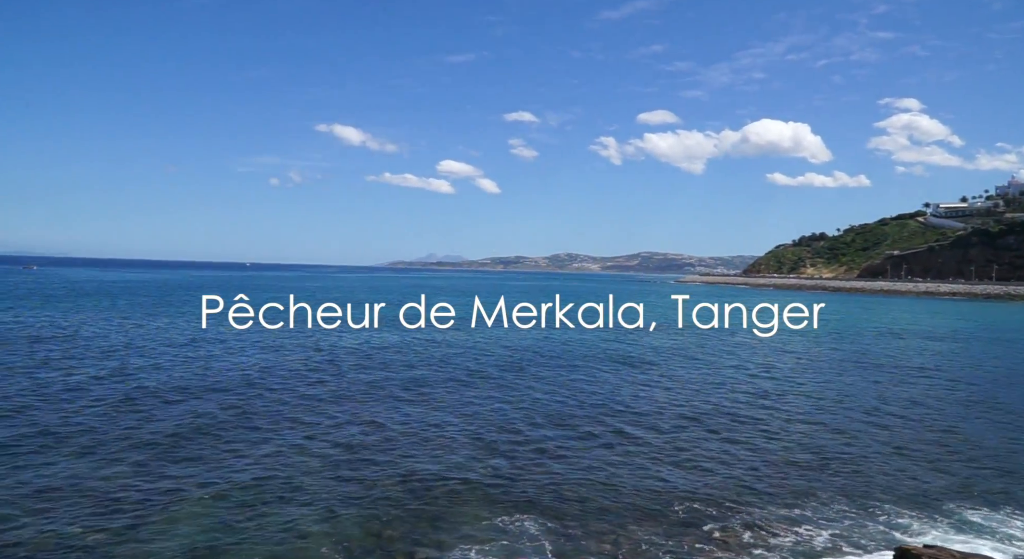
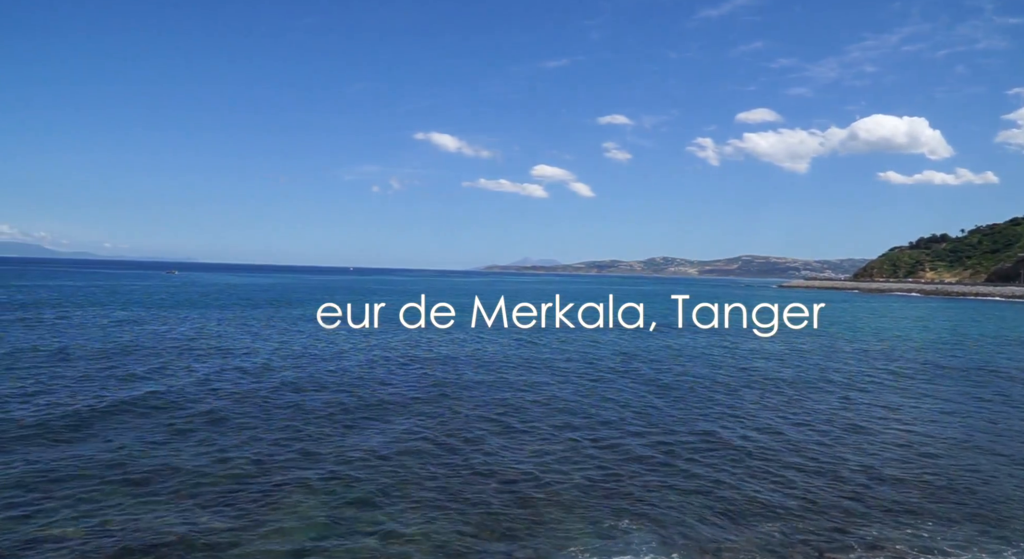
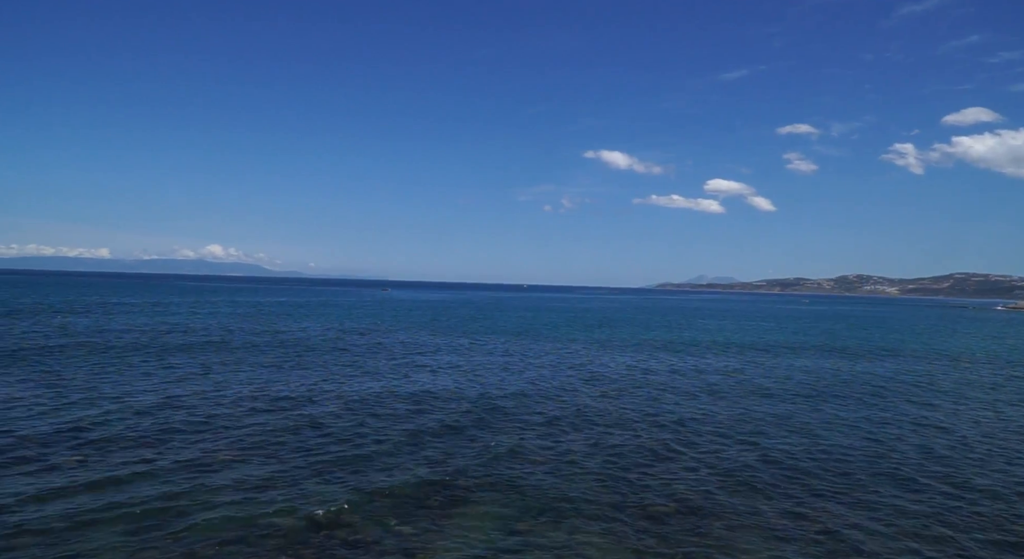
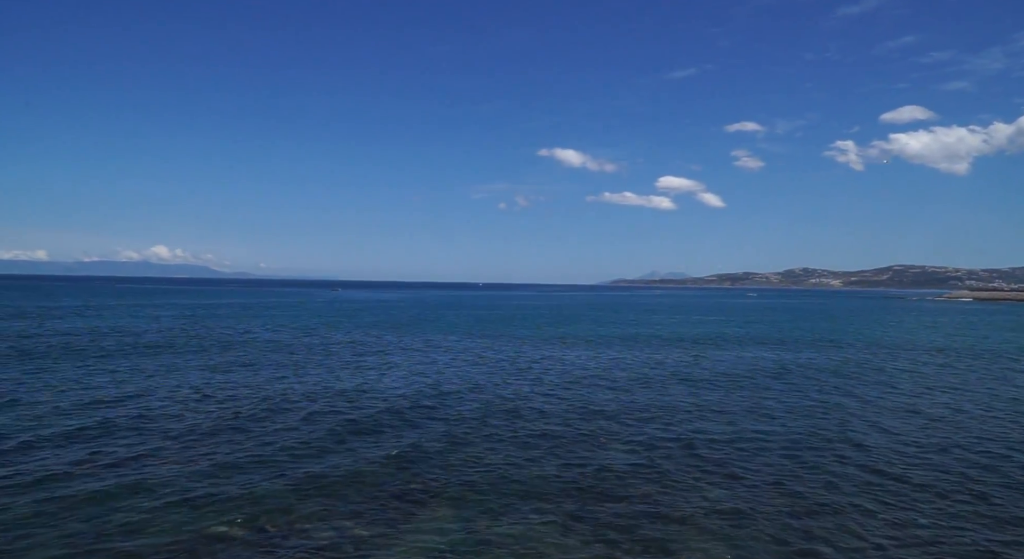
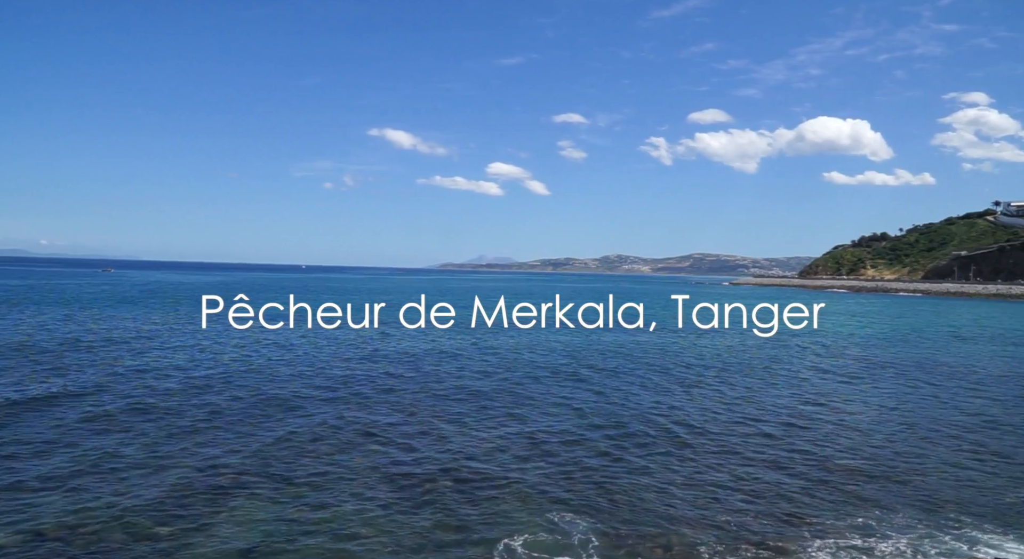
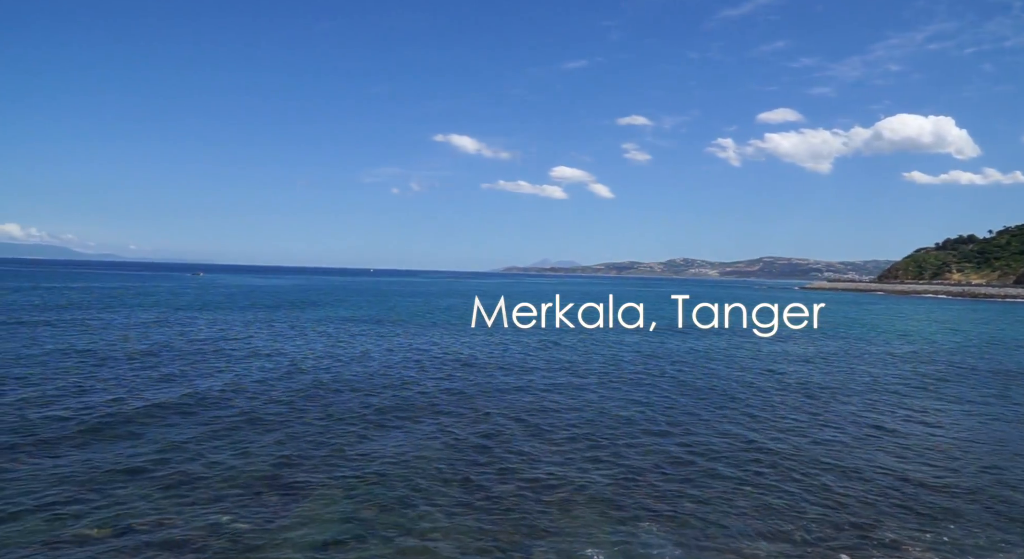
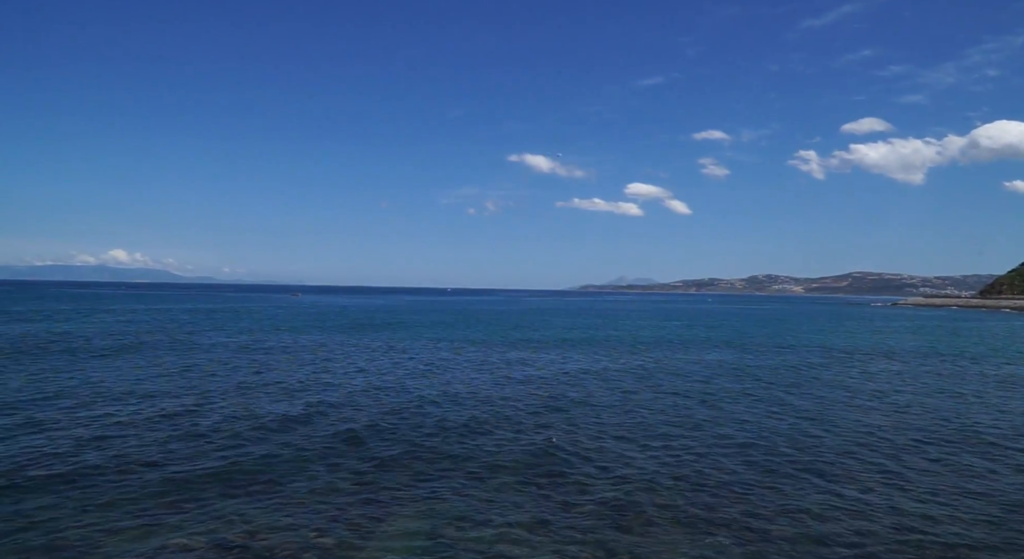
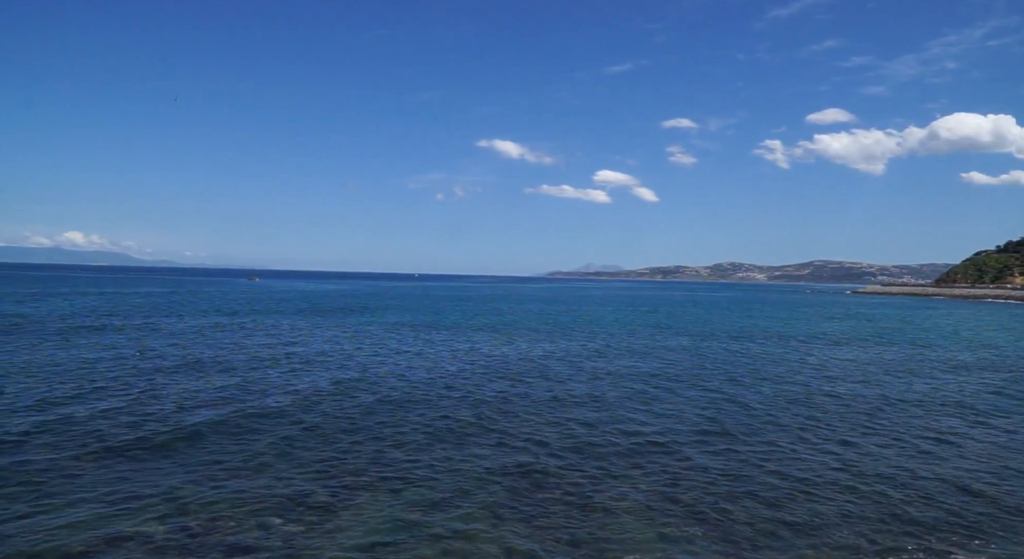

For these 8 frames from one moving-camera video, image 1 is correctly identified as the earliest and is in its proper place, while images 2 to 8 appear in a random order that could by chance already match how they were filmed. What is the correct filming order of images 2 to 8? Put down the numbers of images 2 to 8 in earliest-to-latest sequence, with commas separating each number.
5, 2, 6, 8, 7, 4, 3
